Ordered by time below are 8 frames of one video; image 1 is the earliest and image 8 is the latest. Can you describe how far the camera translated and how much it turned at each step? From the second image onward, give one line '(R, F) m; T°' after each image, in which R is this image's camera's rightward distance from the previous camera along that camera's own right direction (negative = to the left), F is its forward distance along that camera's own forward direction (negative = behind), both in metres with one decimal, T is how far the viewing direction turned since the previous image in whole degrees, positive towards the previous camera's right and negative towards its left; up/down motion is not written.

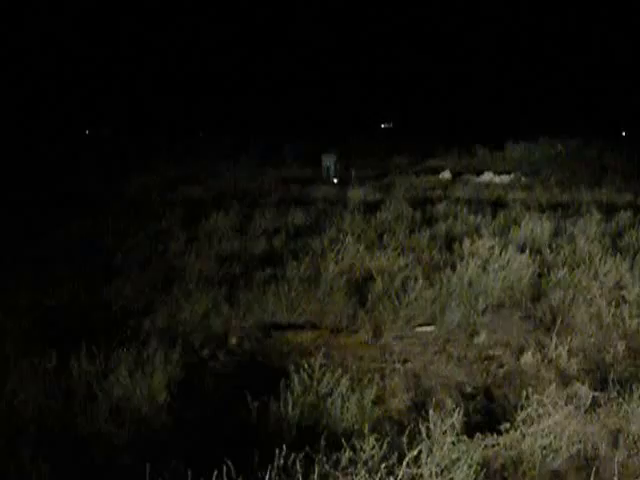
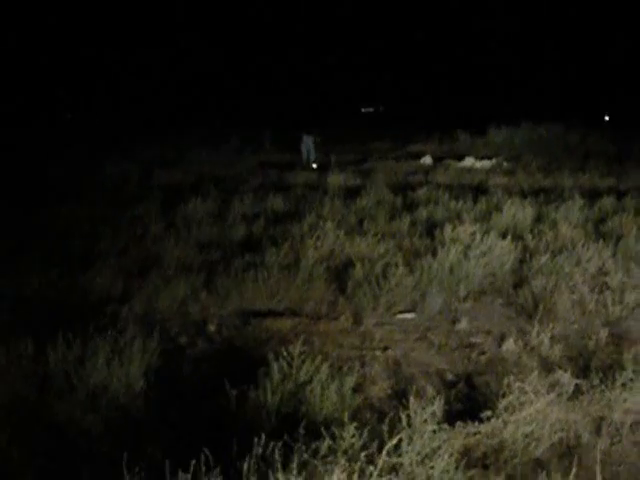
(+0.2, +0.1) m; 0°
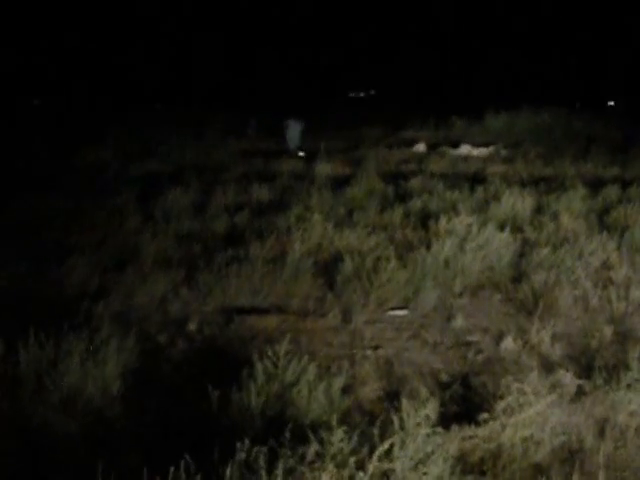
(+0.2, +0.6) m; 0°
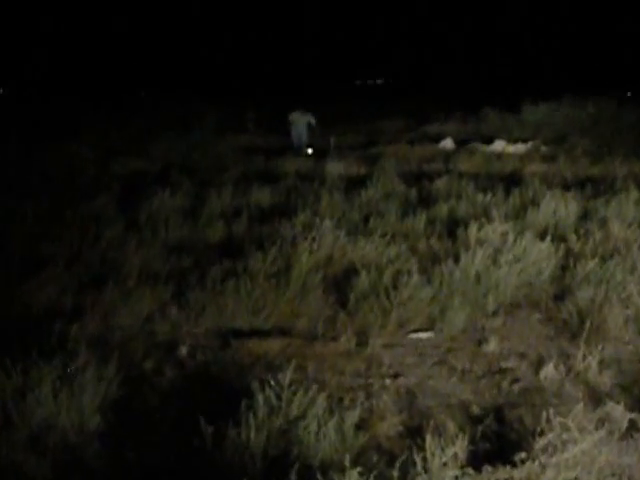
(0.0, +1.5) m; -1°
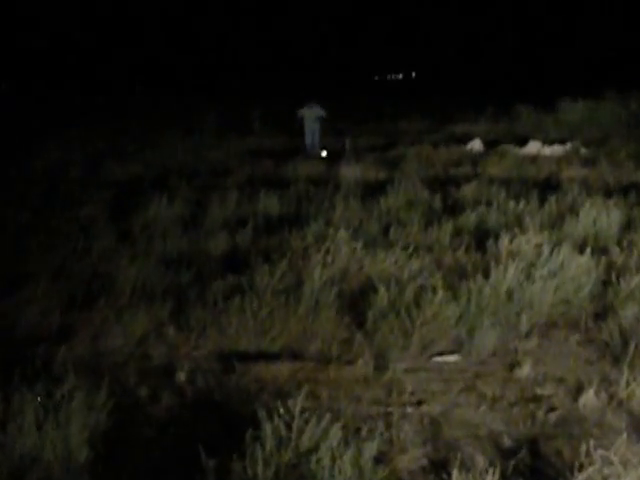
(0.0, +0.9) m; -1°
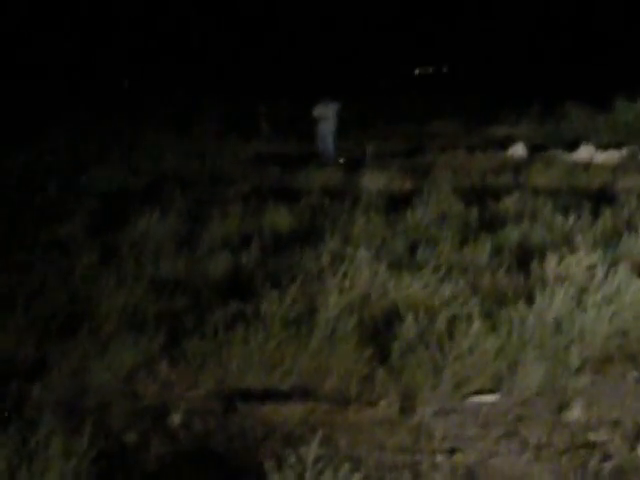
(0.0, +1.1) m; -1°
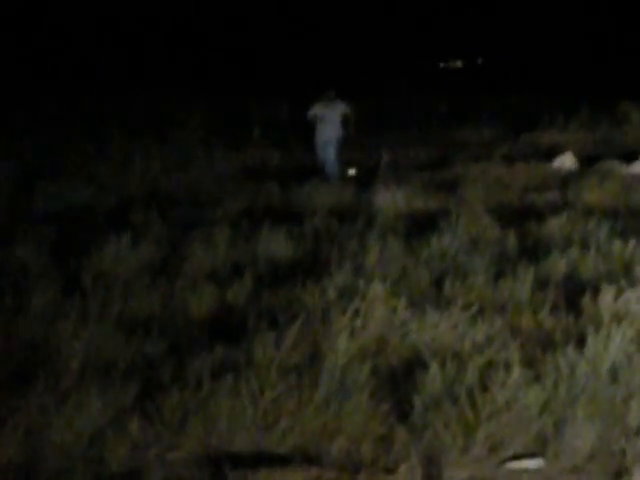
(0.0, +1.2) m; -1°
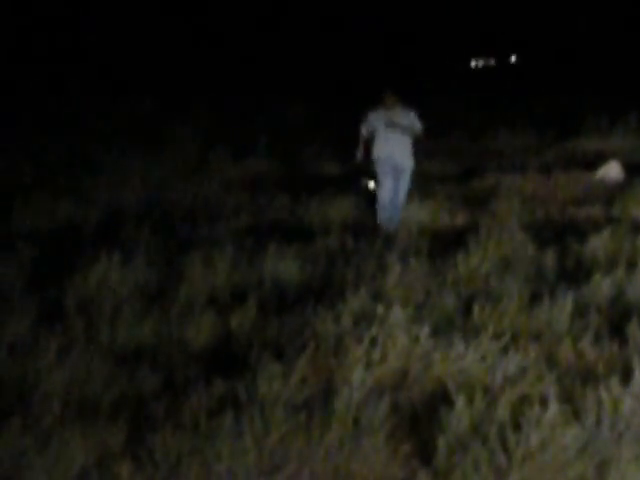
(0.0, +0.6) m; 0°
